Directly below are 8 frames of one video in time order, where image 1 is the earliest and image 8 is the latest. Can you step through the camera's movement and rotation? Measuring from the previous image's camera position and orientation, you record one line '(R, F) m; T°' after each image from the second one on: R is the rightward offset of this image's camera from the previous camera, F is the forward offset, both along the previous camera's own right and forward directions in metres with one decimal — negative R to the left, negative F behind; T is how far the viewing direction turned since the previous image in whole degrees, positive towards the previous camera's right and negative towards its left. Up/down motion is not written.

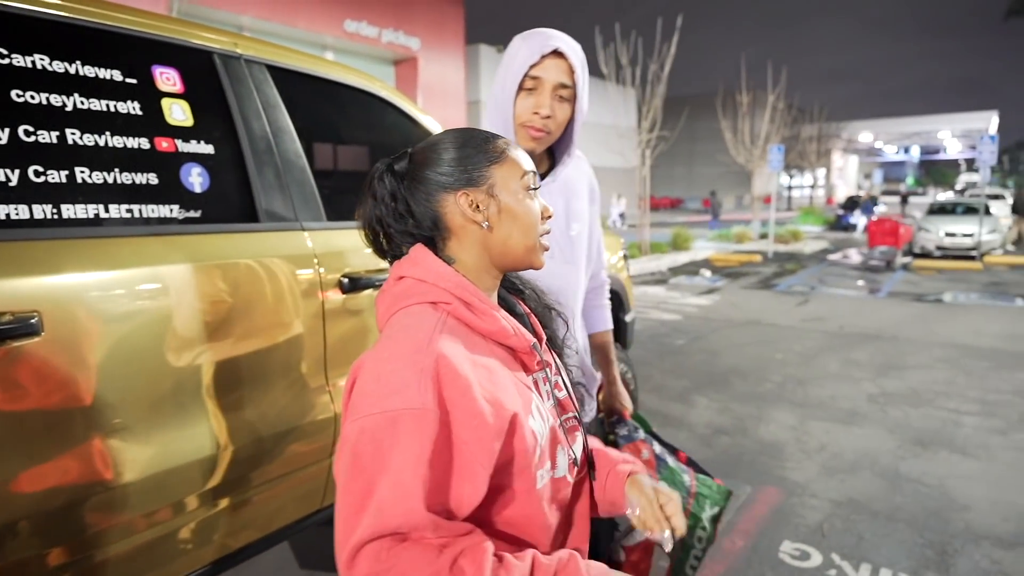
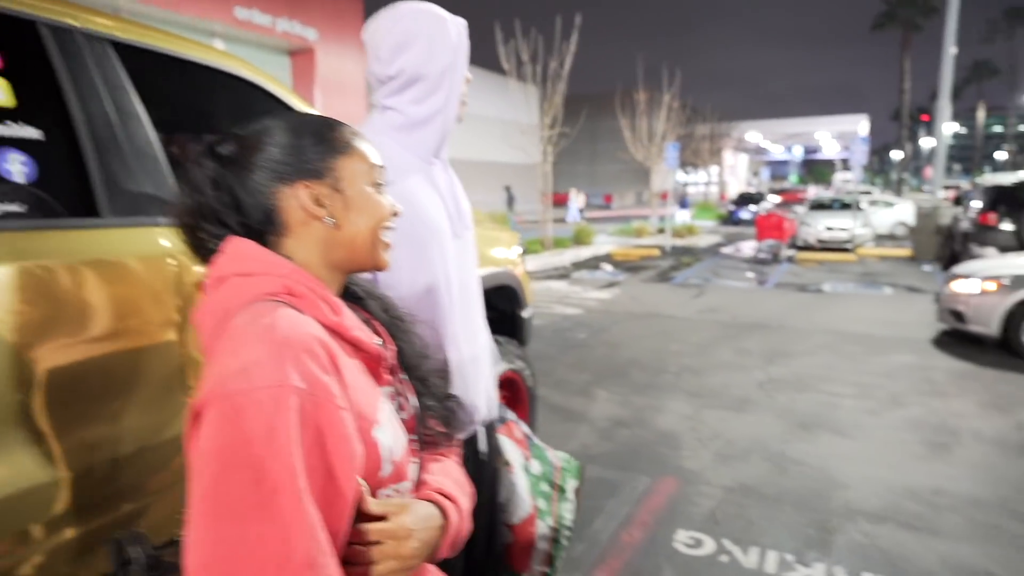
(+0.1, +0.1) m; +8°
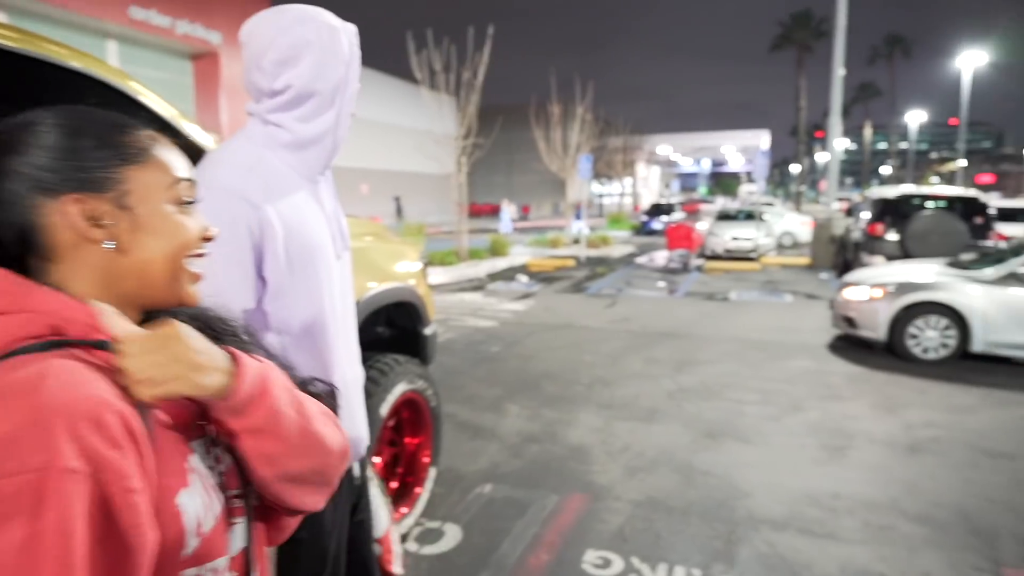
(+0.1, +0.1) m; +7°
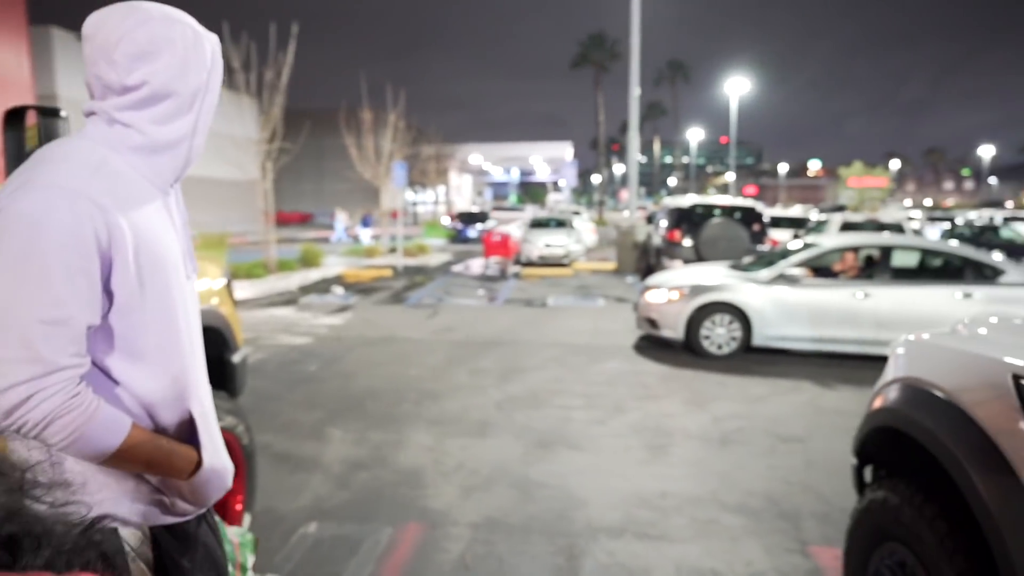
(-0.1, +0.2) m; +15°
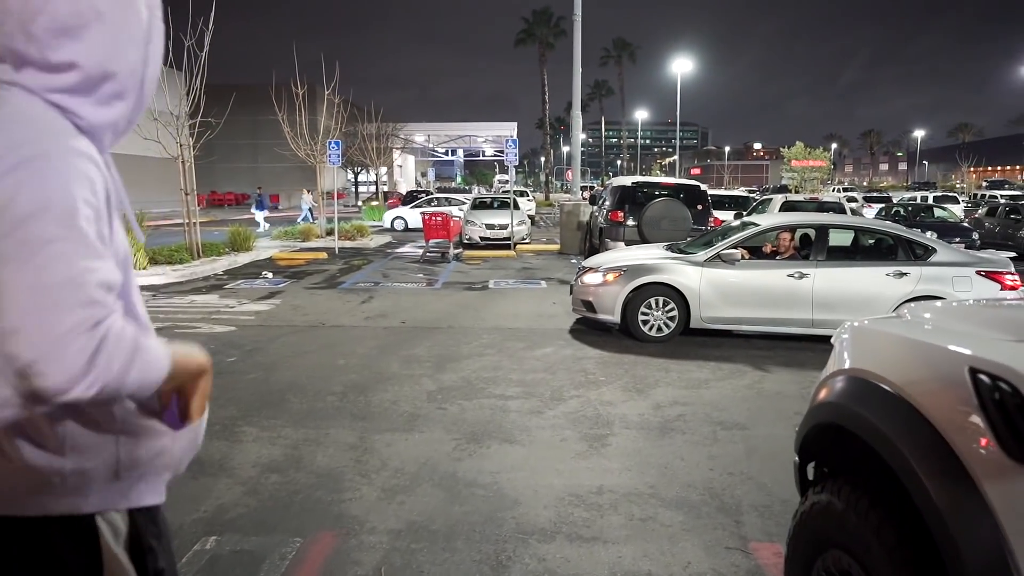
(+0.1, +0.3) m; +4°
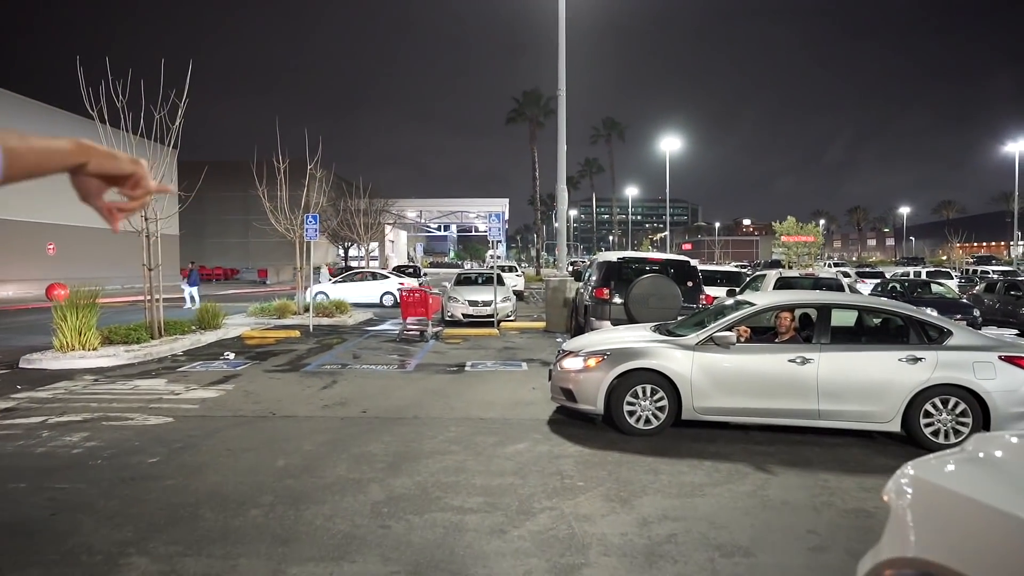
(+0.2, +0.8) m; +1°
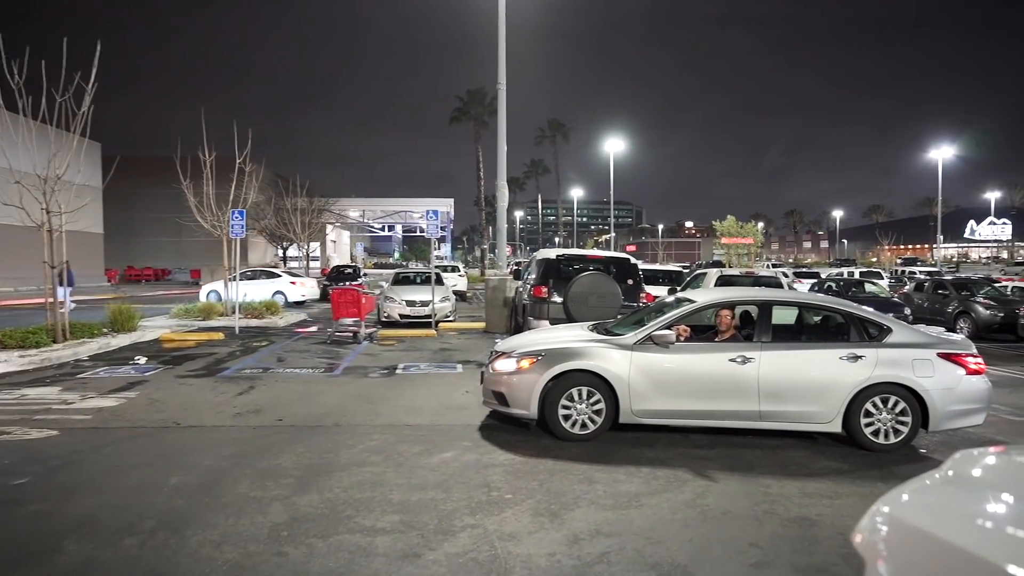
(+0.2, +0.5) m; +4°
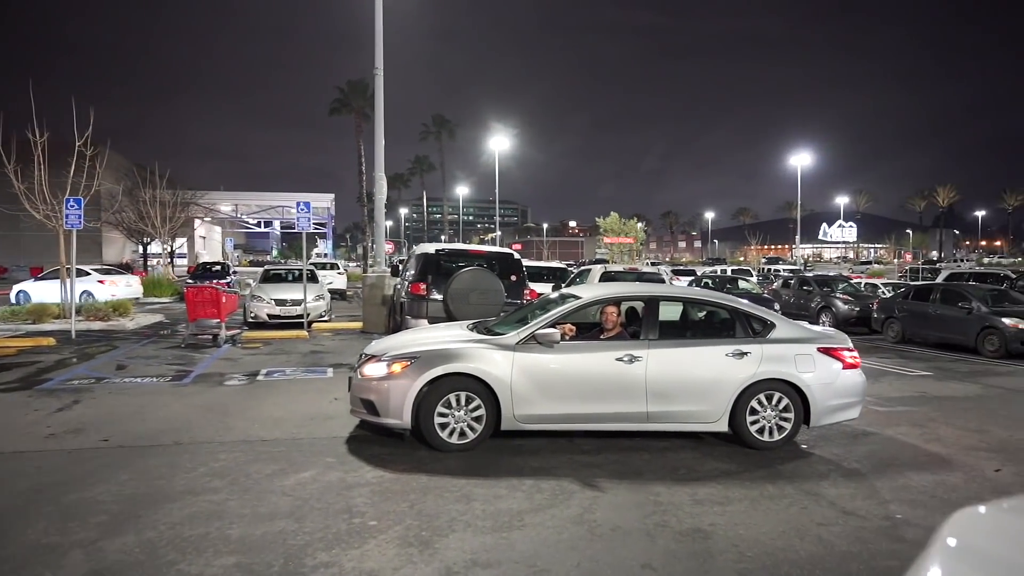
(+0.1, +0.6) m; +9°
